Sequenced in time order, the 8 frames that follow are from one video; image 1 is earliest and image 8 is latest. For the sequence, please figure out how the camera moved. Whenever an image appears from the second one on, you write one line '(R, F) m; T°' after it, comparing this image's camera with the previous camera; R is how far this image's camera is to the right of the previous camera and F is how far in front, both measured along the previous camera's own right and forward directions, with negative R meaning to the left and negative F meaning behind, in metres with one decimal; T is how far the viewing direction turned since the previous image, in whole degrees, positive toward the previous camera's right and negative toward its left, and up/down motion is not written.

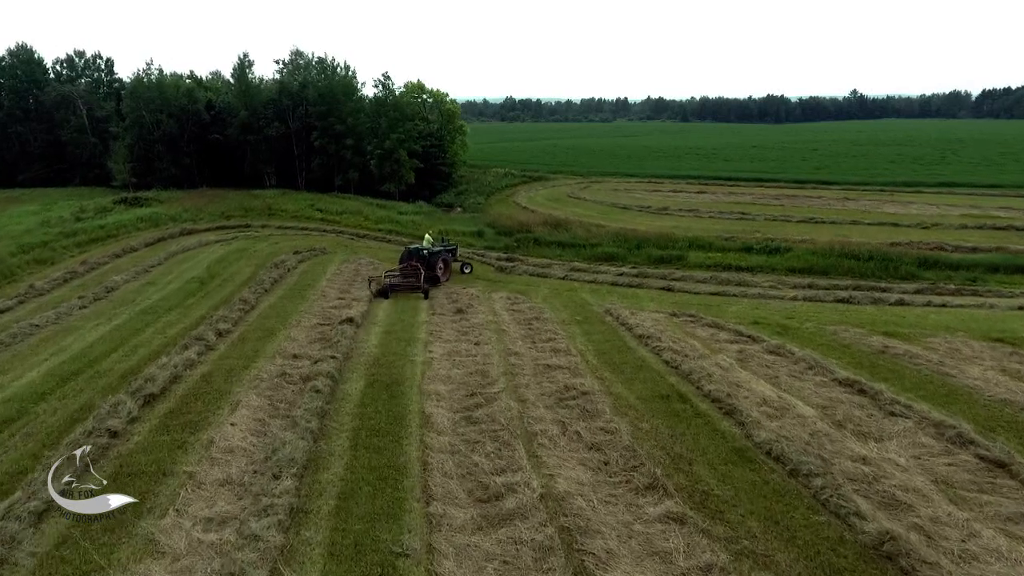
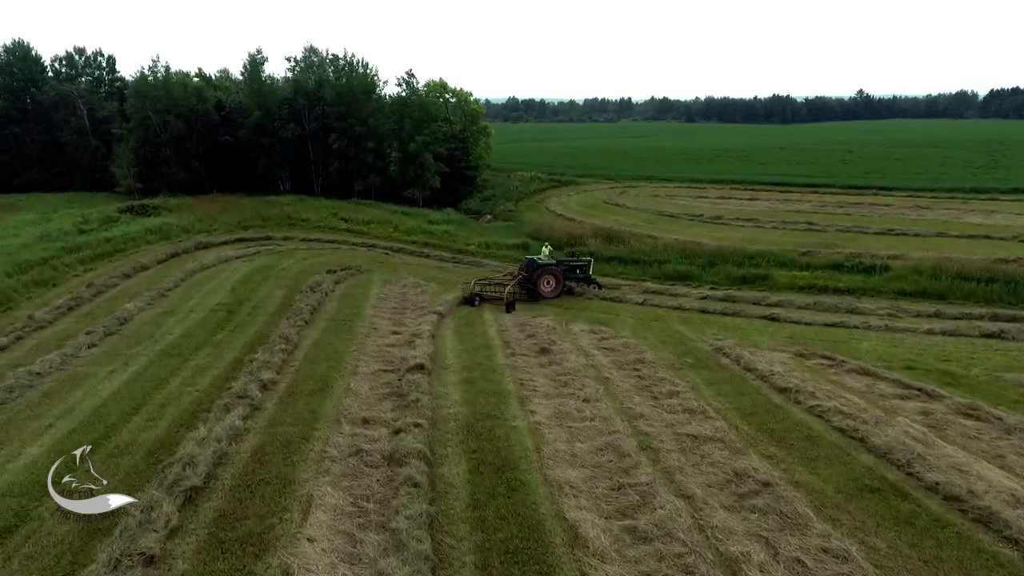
(-2.2, +2.7) m; 0°
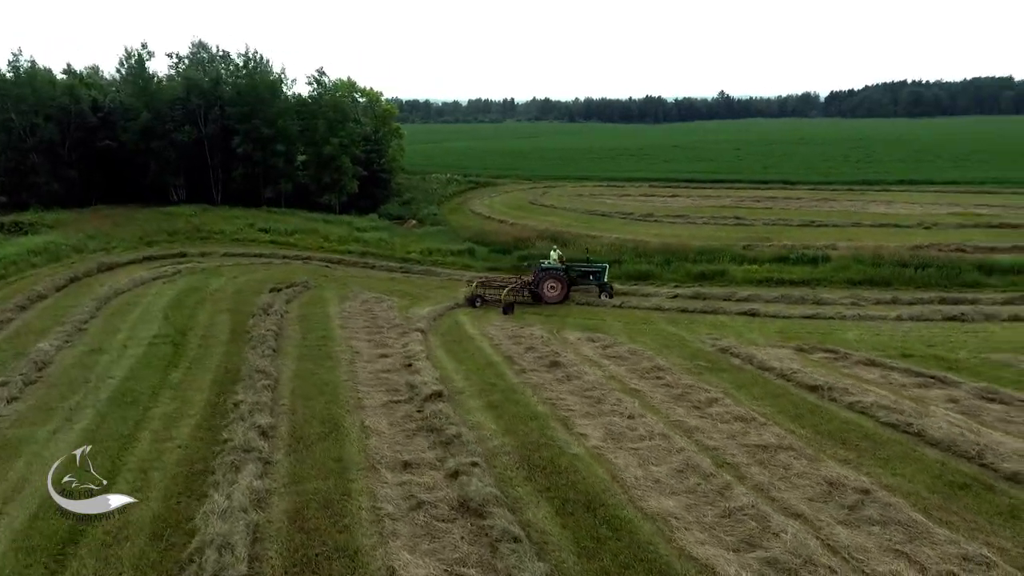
(-2.4, +1.2) m; +10°
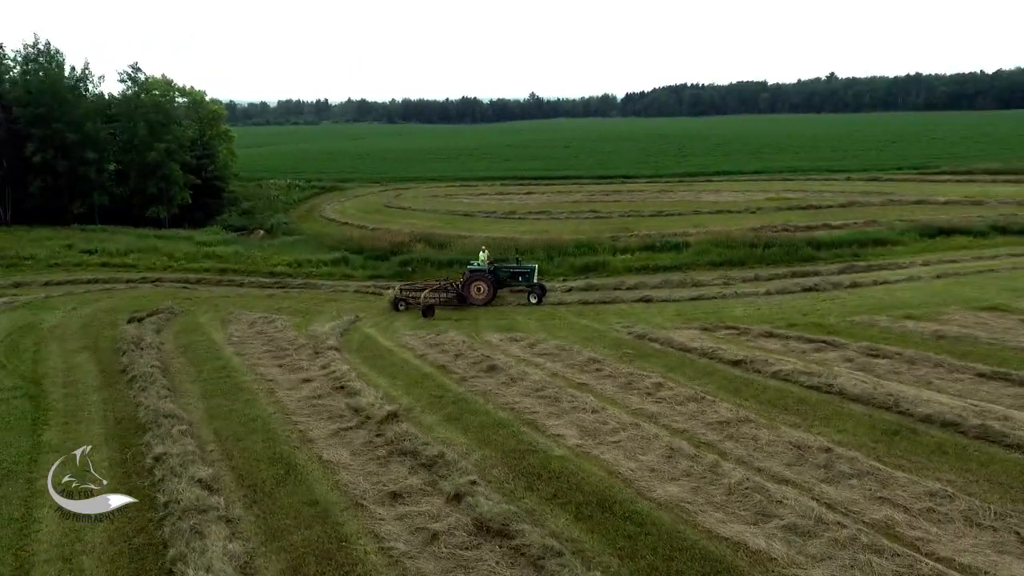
(-2.1, +0.6) m; +16°
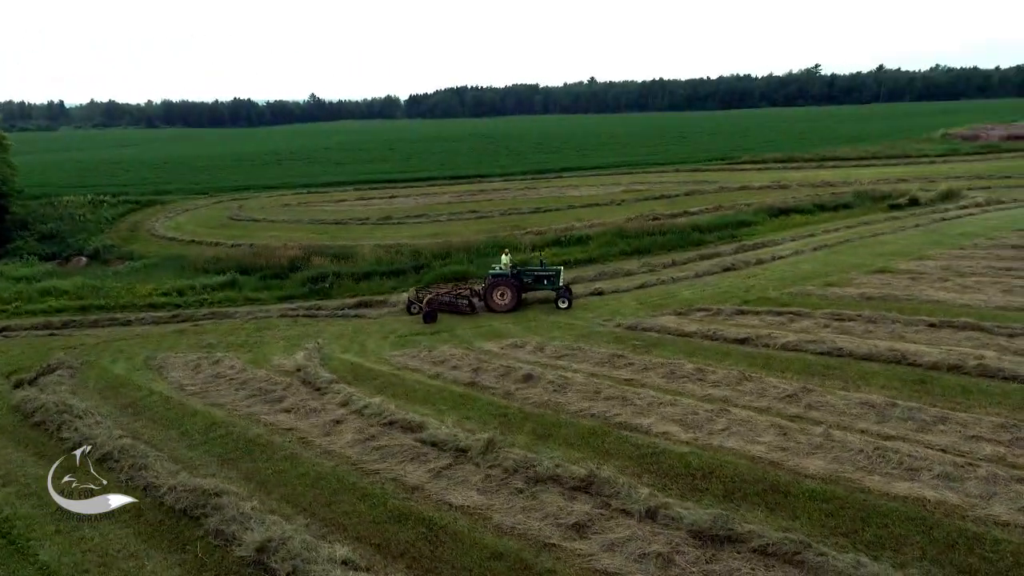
(-4.5, +1.4) m; +19°
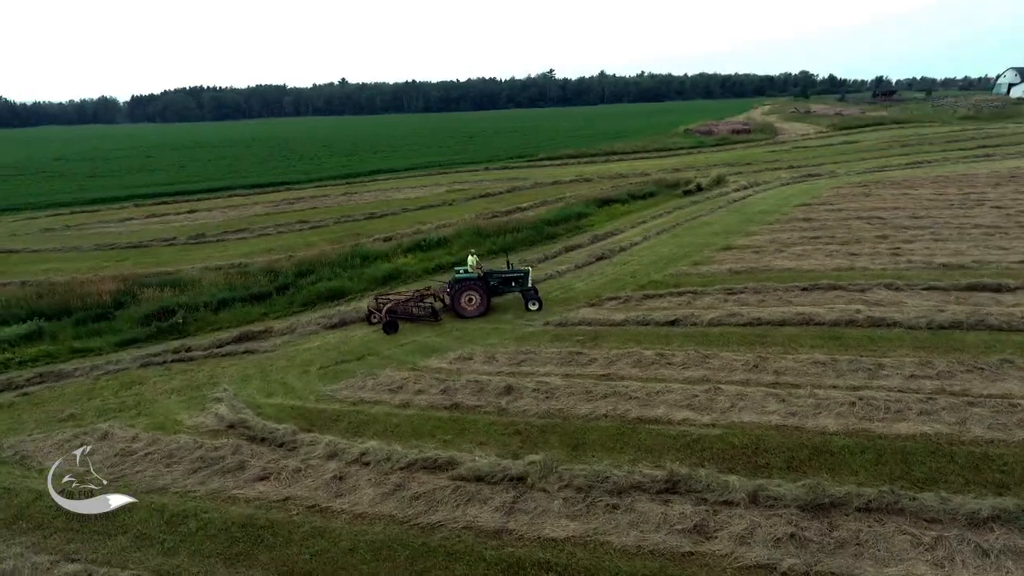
(-3.6, +1.4) m; +21°
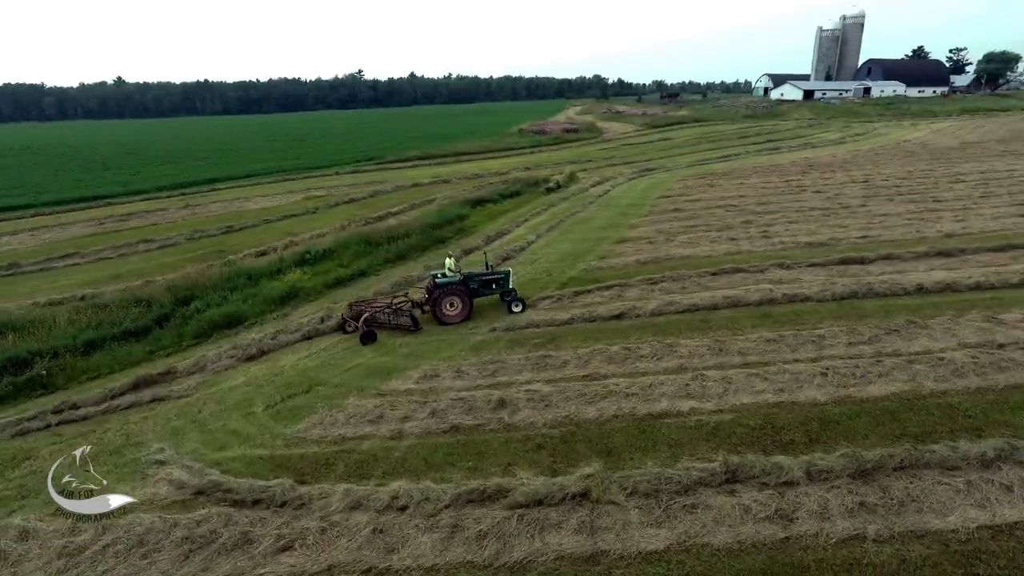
(-2.8, +1.0) m; +16°
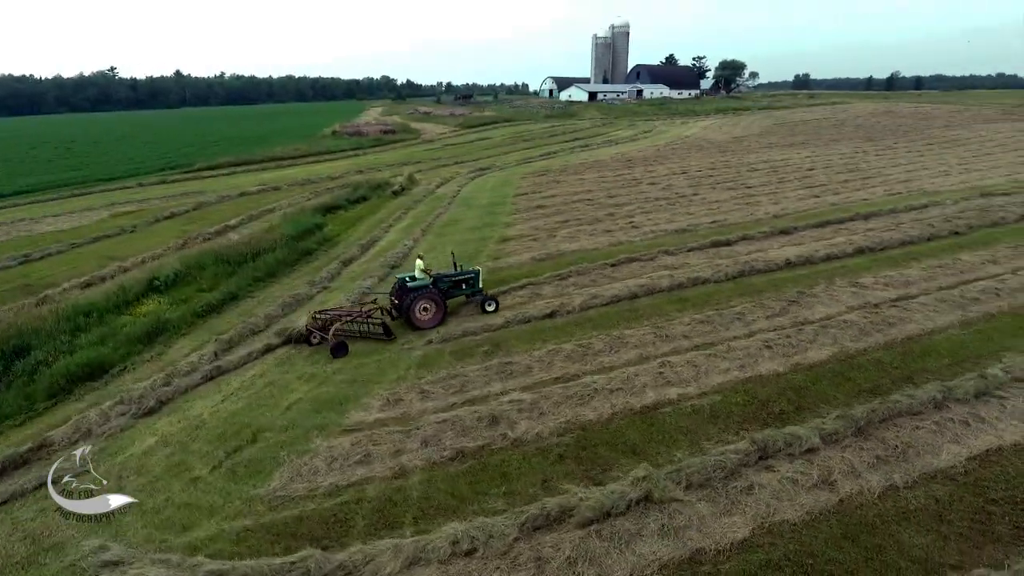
(-2.9, +1.0) m; +18°
